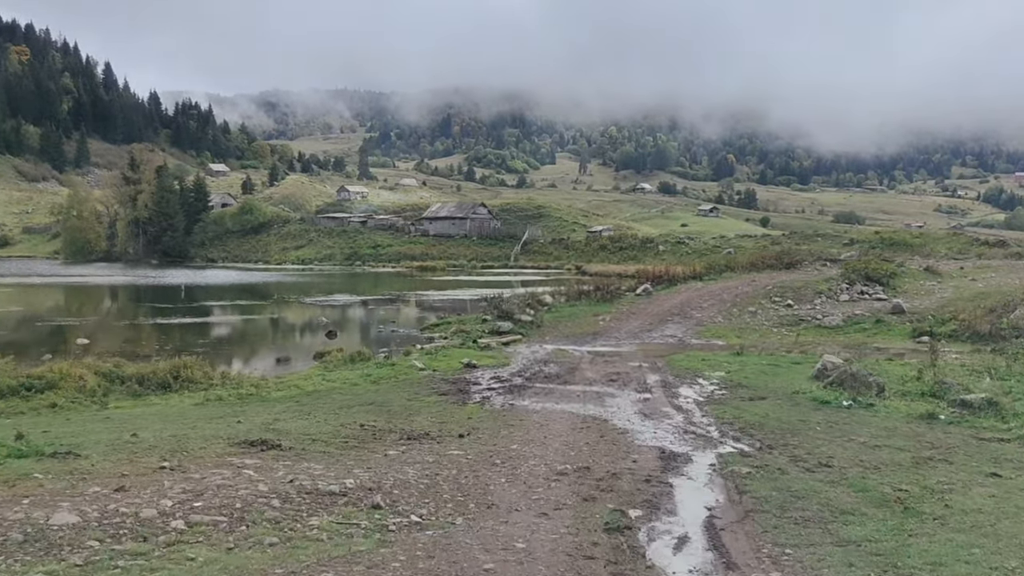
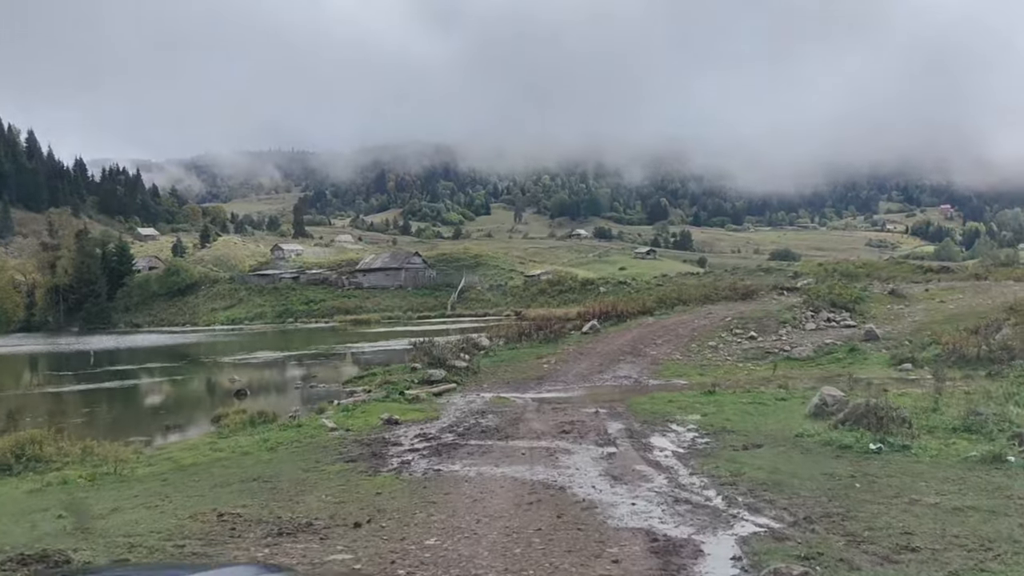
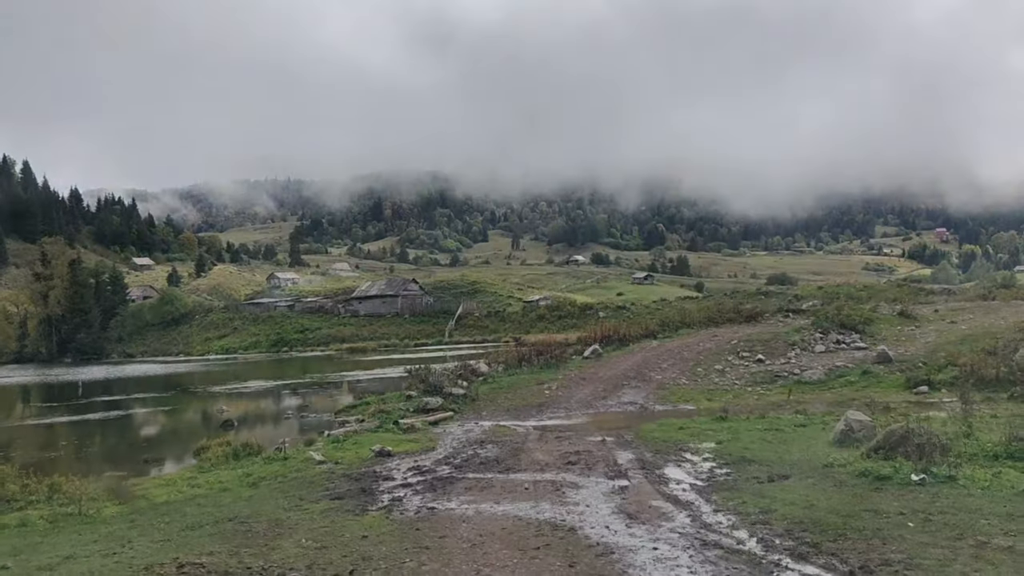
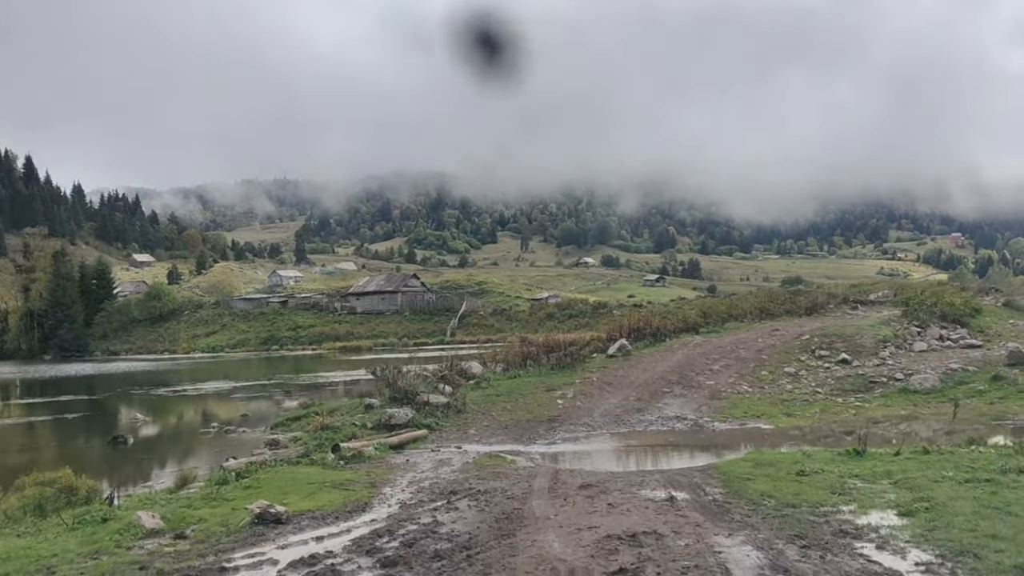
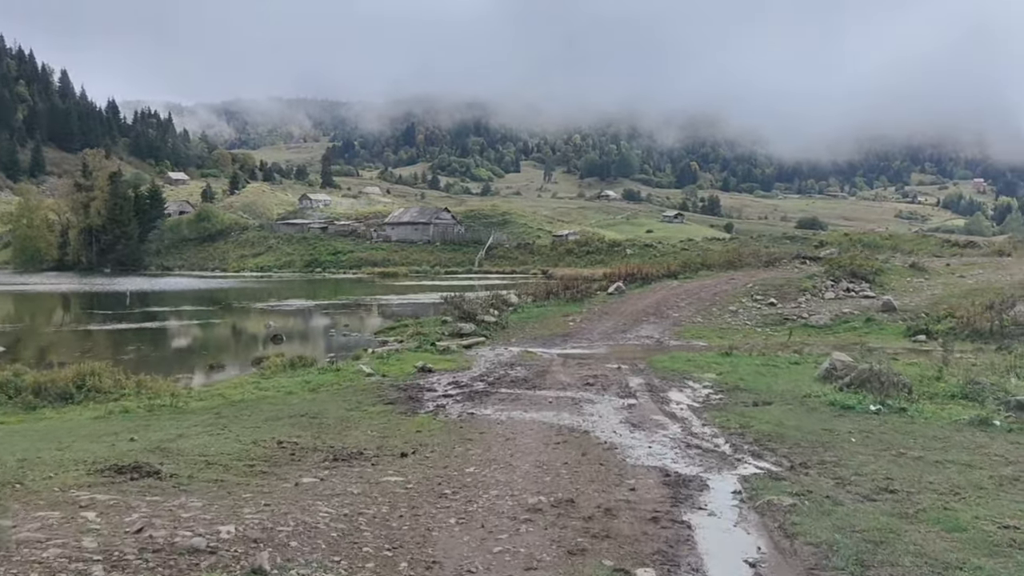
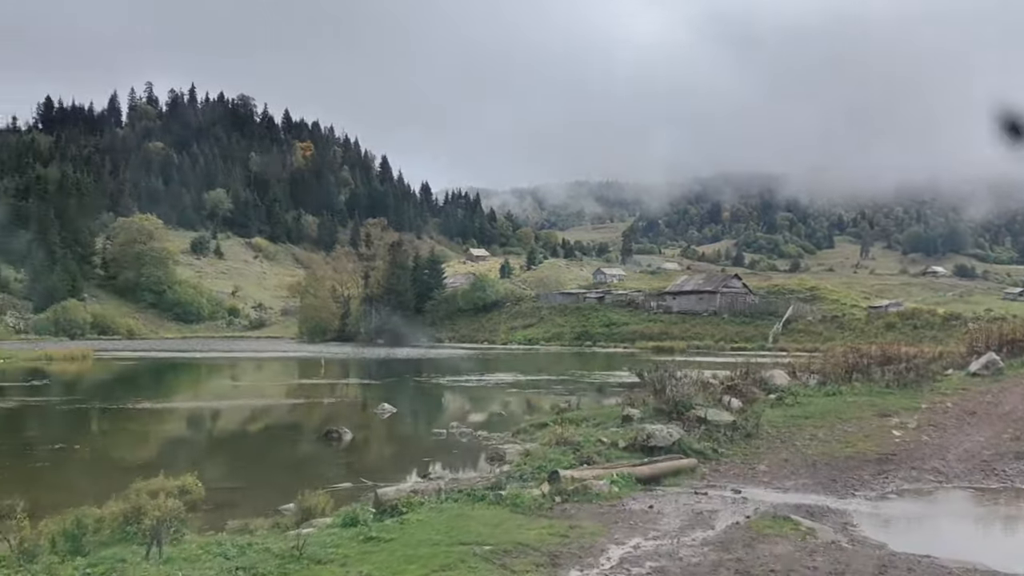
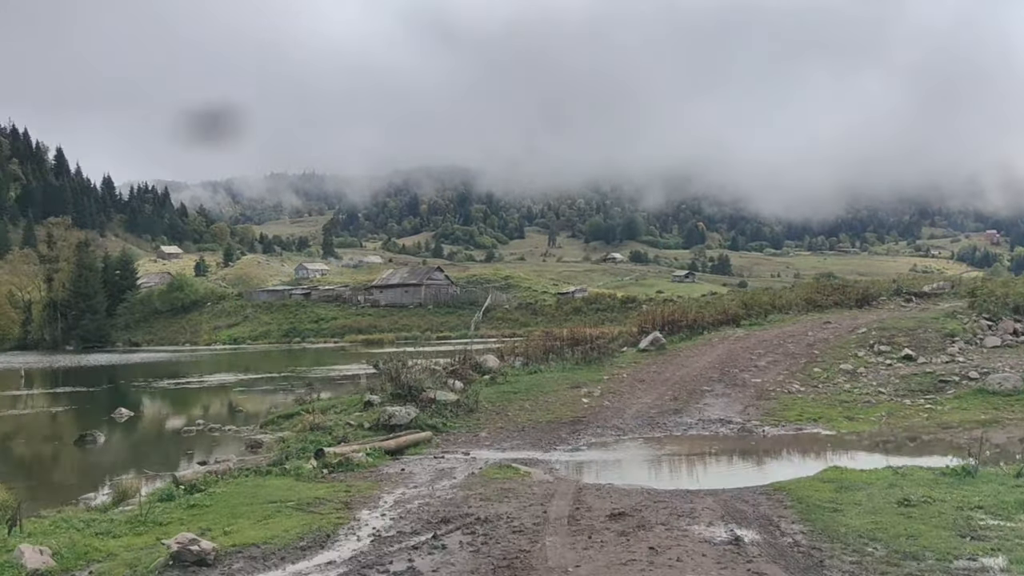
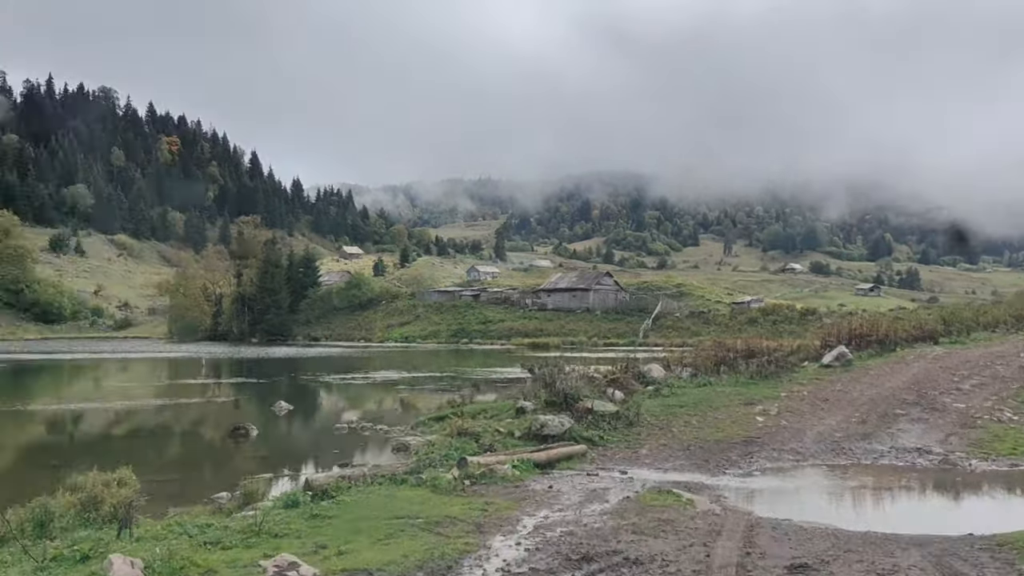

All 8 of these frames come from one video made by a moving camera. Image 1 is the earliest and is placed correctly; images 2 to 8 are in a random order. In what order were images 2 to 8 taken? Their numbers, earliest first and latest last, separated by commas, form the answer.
5, 2, 3, 4, 7, 8, 6
